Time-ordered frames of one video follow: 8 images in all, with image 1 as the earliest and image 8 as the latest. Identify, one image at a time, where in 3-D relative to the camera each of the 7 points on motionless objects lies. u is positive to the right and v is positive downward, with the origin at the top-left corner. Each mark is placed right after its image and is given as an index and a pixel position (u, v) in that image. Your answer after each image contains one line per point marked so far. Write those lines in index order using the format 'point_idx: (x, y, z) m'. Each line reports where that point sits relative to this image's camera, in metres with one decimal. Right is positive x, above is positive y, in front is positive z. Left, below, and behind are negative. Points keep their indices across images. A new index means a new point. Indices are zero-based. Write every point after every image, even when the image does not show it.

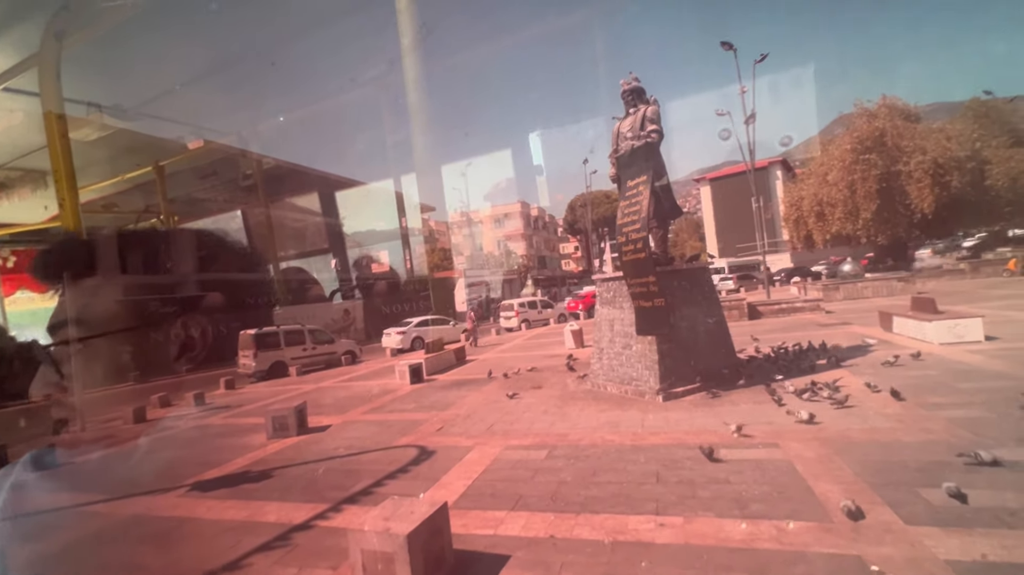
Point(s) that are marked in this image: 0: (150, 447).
0: (-6.6, -2.9, +9.1) m
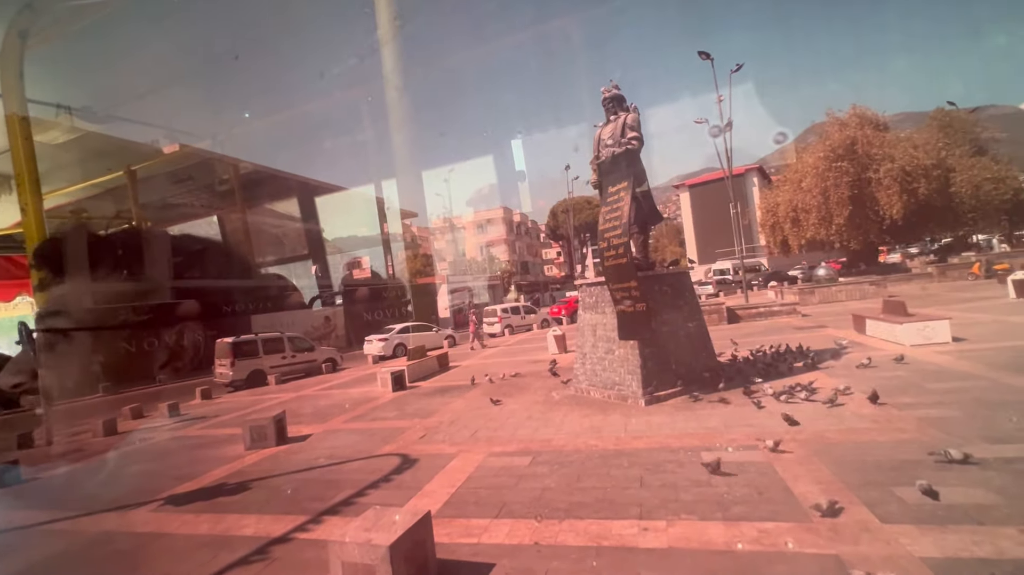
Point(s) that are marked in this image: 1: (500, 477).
0: (-6.9, -3.1, +8.8) m
1: (-0.1, -2.2, +5.7) m
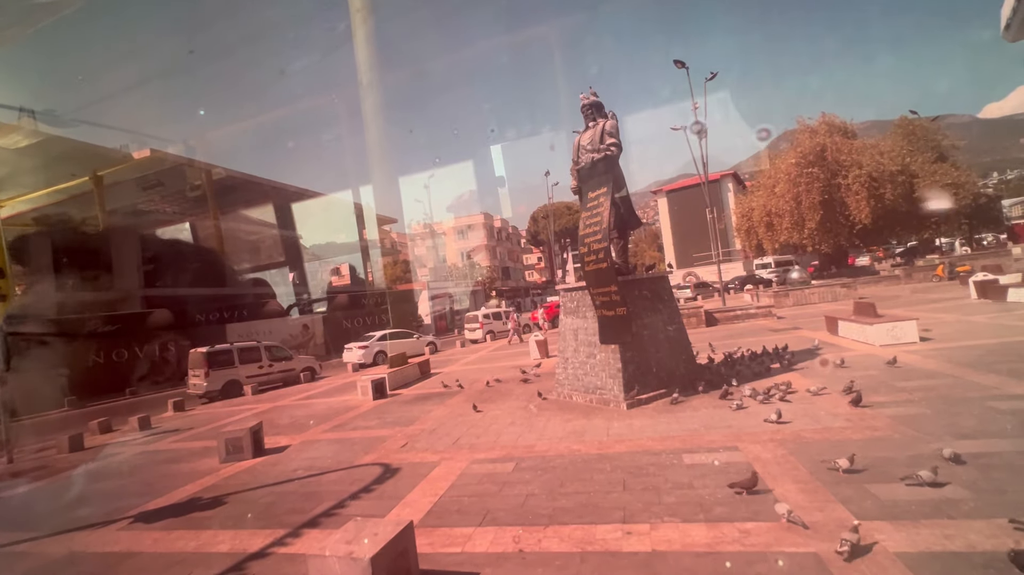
0: (-7.2, -3.2, +8.5) m
1: (-0.3, -2.2, +5.7) m
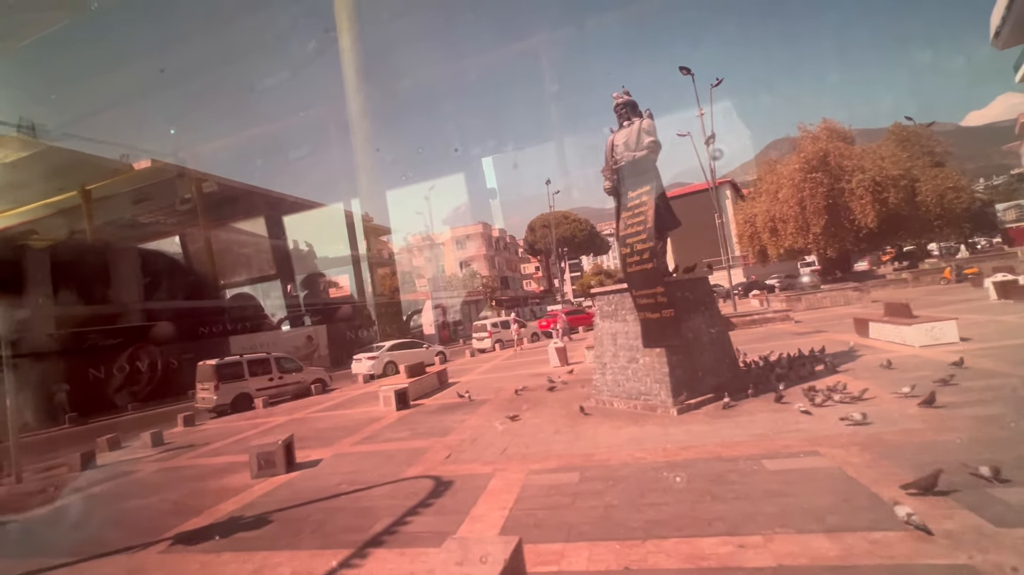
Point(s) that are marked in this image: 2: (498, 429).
0: (-6.5, -3.3, +8.1) m
1: (+0.4, -2.2, +5.3) m
2: (-0.2, -2.5, +8.7) m
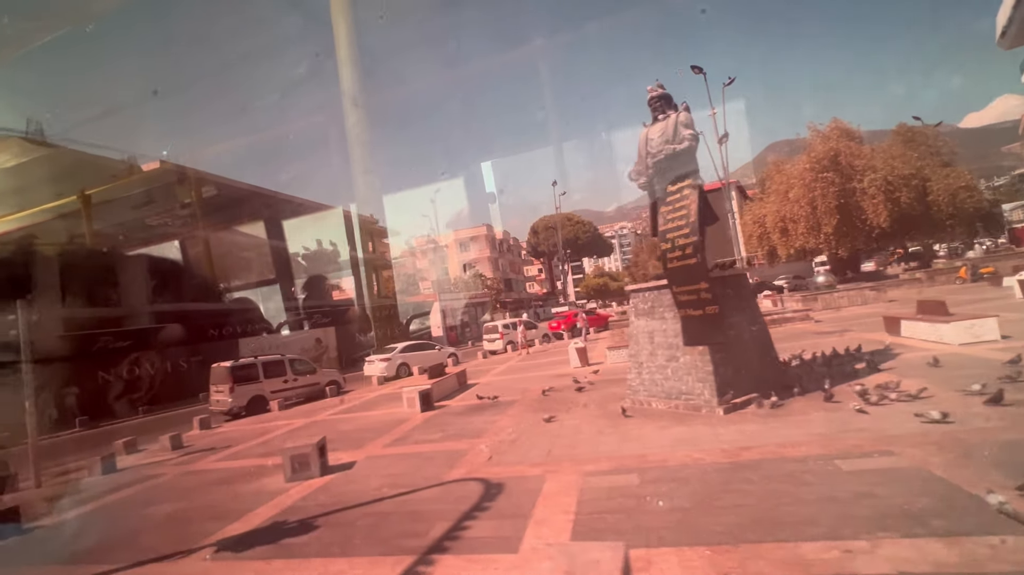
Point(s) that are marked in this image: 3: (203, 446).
0: (-5.8, -3.3, +7.8) m
1: (+1.1, -2.1, +5.1) m
2: (+0.4, -2.4, +8.4) m
3: (-7.2, -3.7, +11.7) m
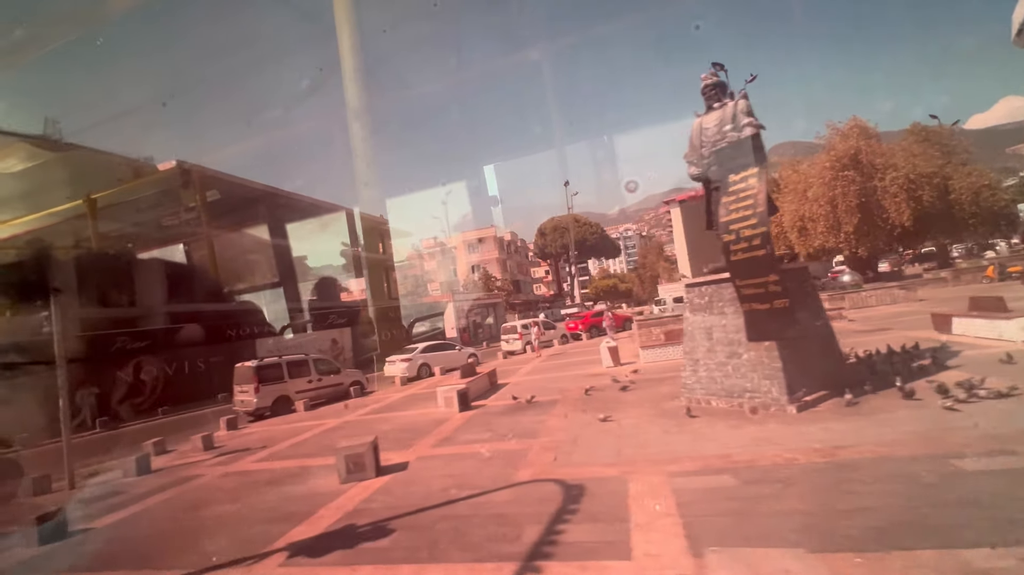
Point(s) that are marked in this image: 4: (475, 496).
0: (-4.9, -3.2, +7.5) m
1: (+2.0, -2.0, +4.8) m
2: (+1.3, -2.3, +8.1) m
3: (-6.3, -3.6, +11.4) m
4: (-0.4, -2.4, +5.8) m
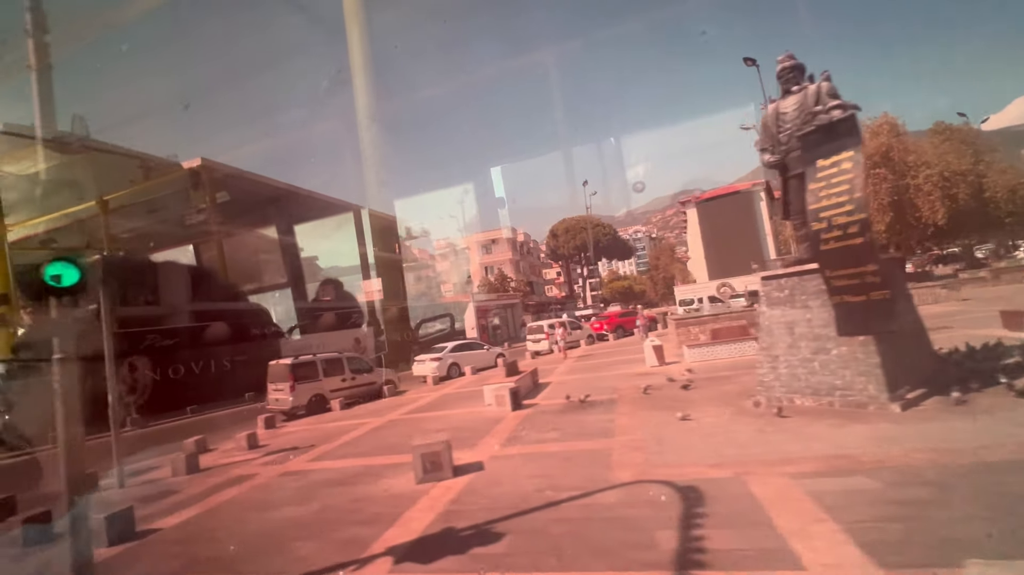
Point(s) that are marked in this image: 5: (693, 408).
0: (-3.8, -3.1, +7.1) m
1: (+3.1, -1.9, +4.3) m
2: (+2.5, -2.2, +7.6) m
3: (-5.1, -3.5, +11.1) m
4: (+0.7, -2.3, +5.4) m
5: (+3.2, -2.1, +8.7) m
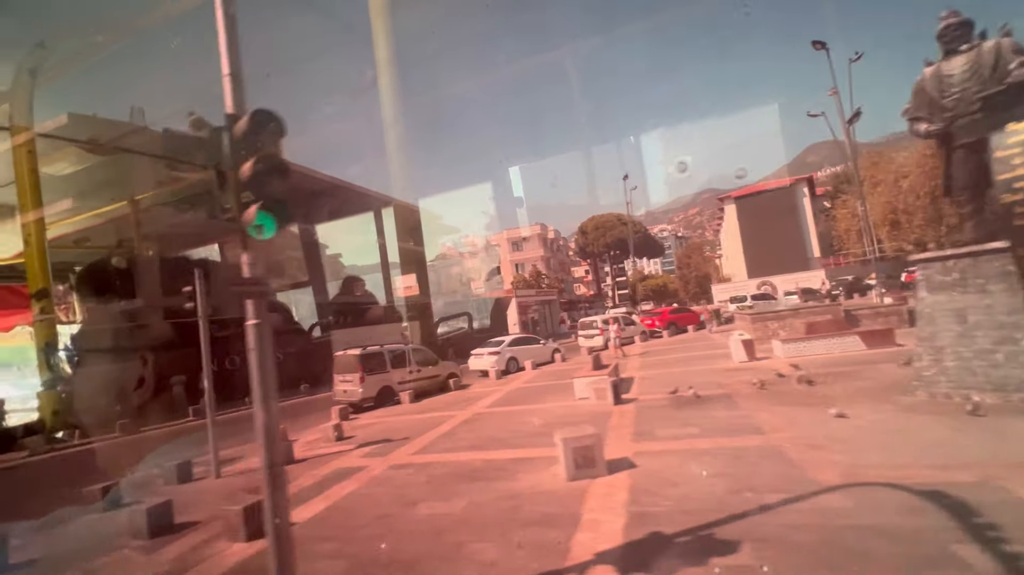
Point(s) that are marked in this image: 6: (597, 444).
0: (-1.8, -2.7, +6.6) m
1: (+4.9, -1.6, +3.5) m
2: (+4.5, -1.9, +6.8) m
3: (-3.0, -3.1, +10.5) m
4: (+2.6, -2.0, +4.6) m
5: (+5.2, -1.8, +7.9) m
6: (+1.0, -1.9, +6.1) m
